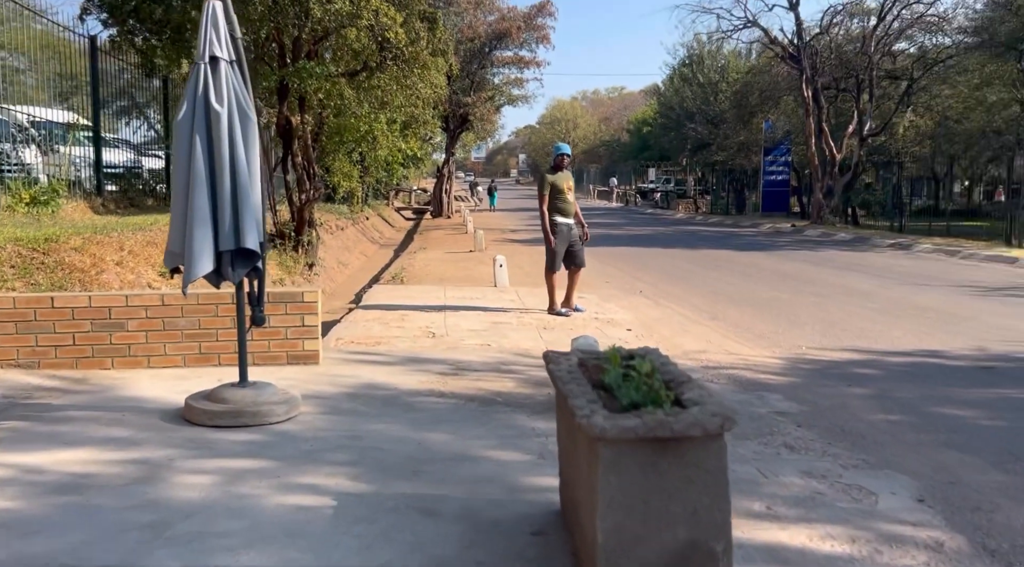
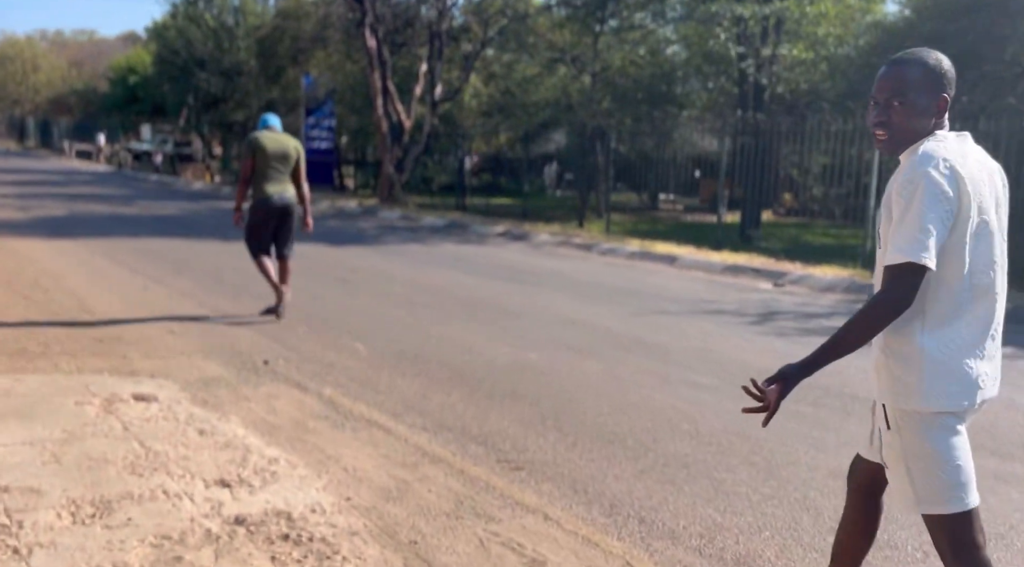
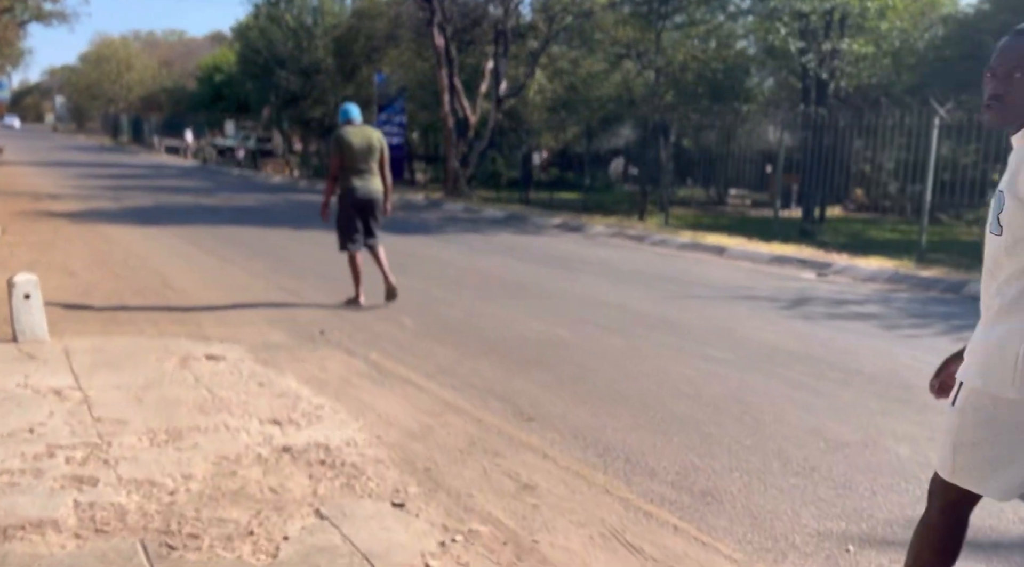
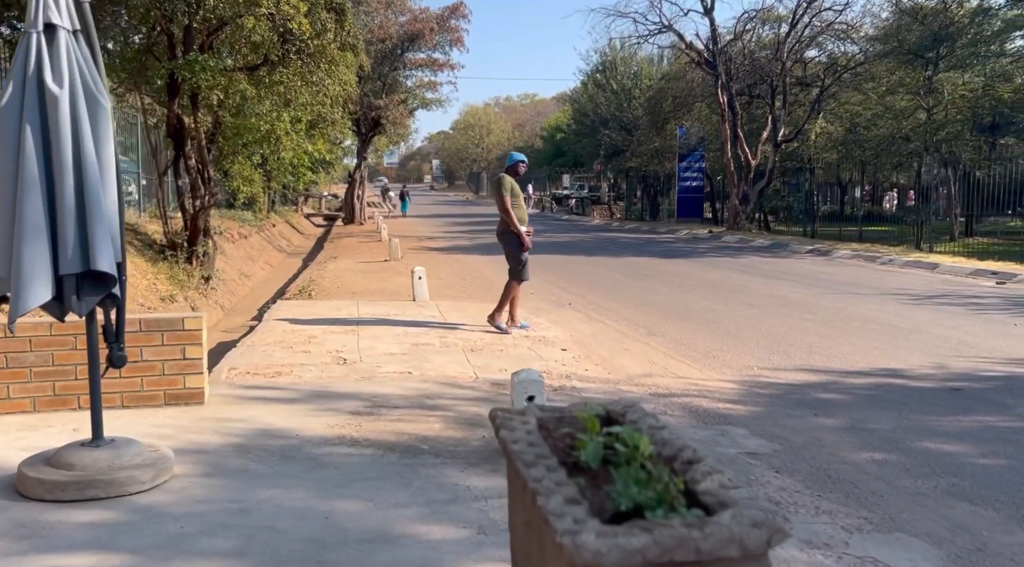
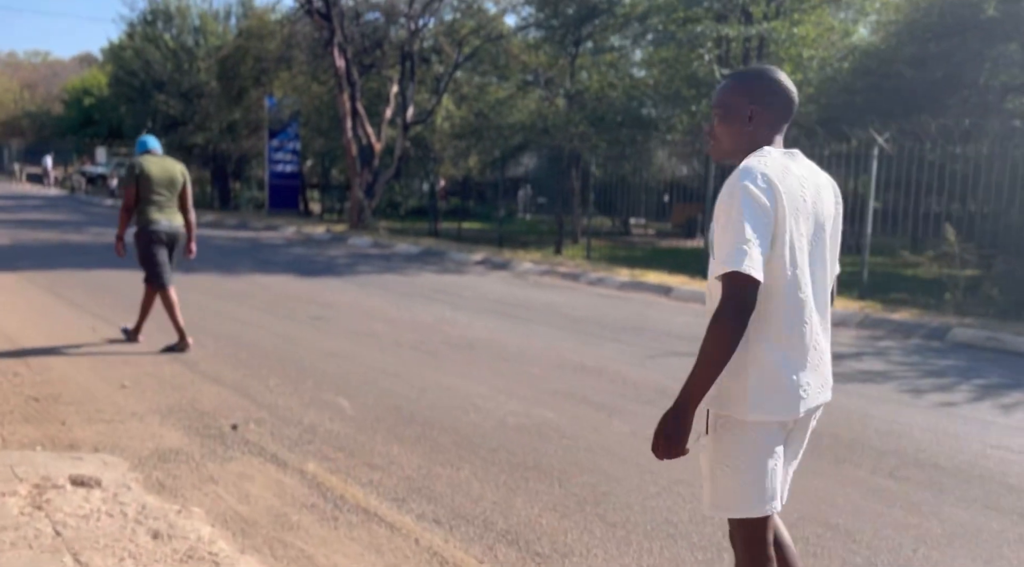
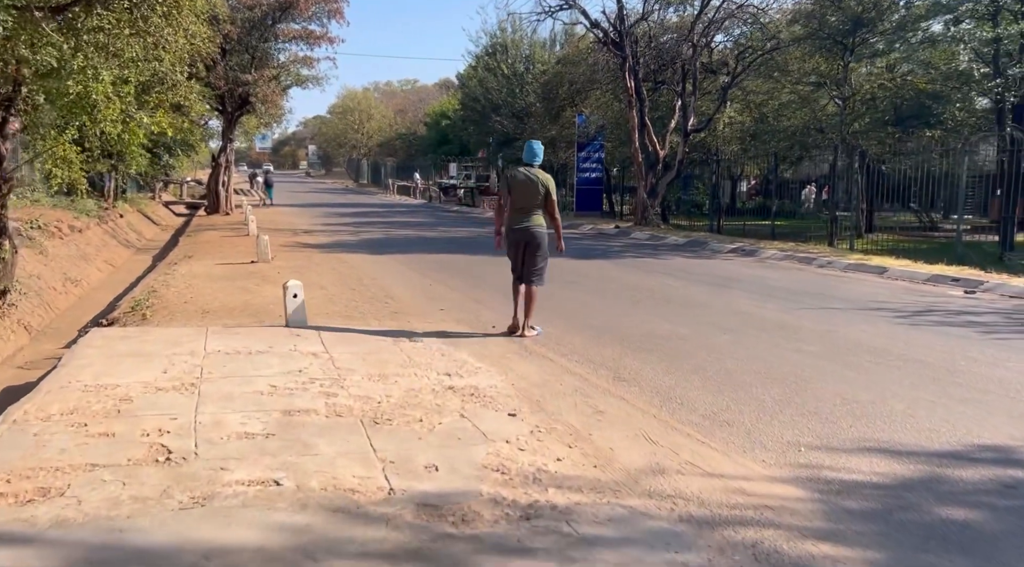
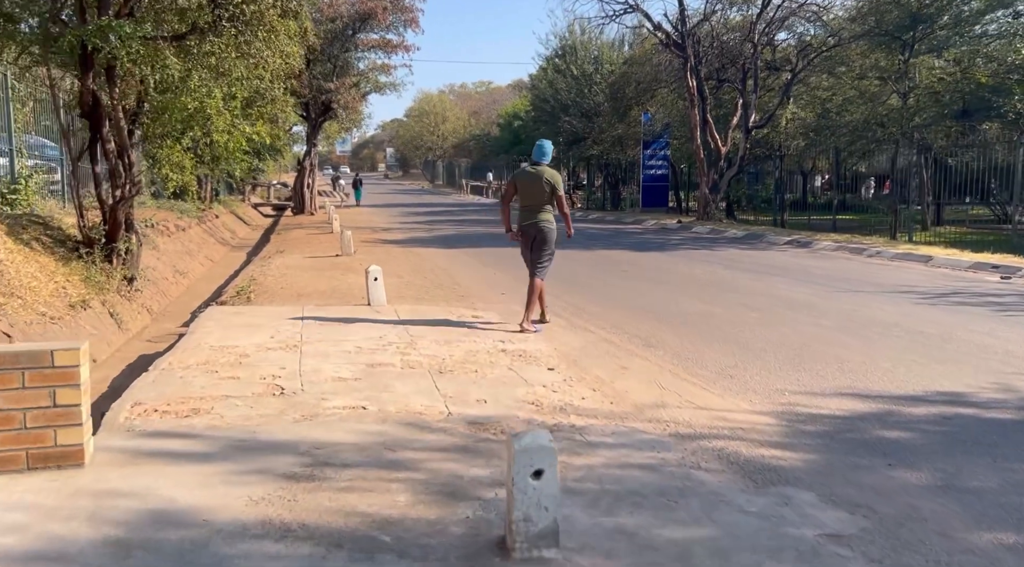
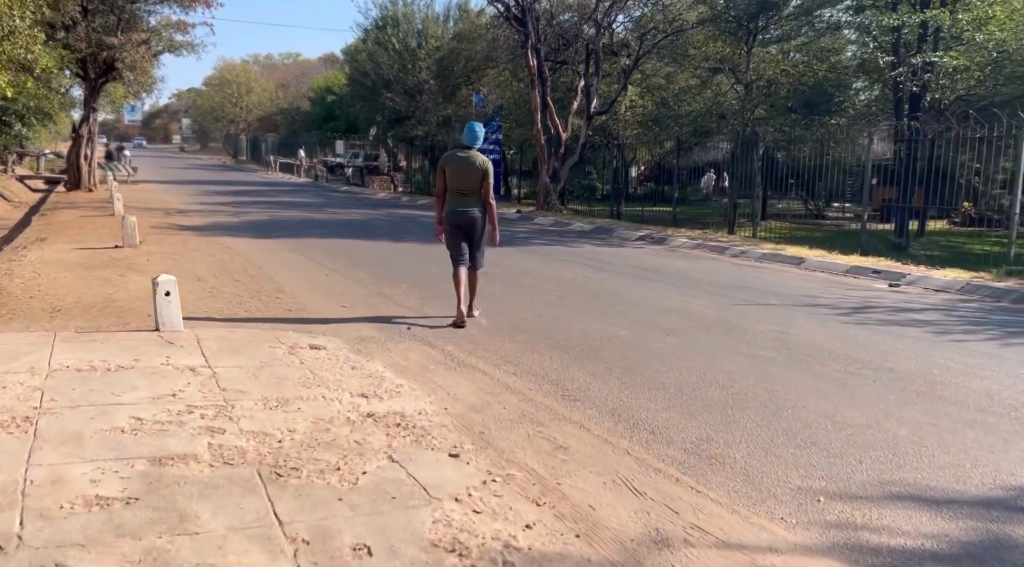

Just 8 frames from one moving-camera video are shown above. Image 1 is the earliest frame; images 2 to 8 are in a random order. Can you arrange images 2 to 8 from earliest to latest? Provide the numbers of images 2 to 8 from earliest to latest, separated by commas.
4, 7, 6, 8, 3, 2, 5
